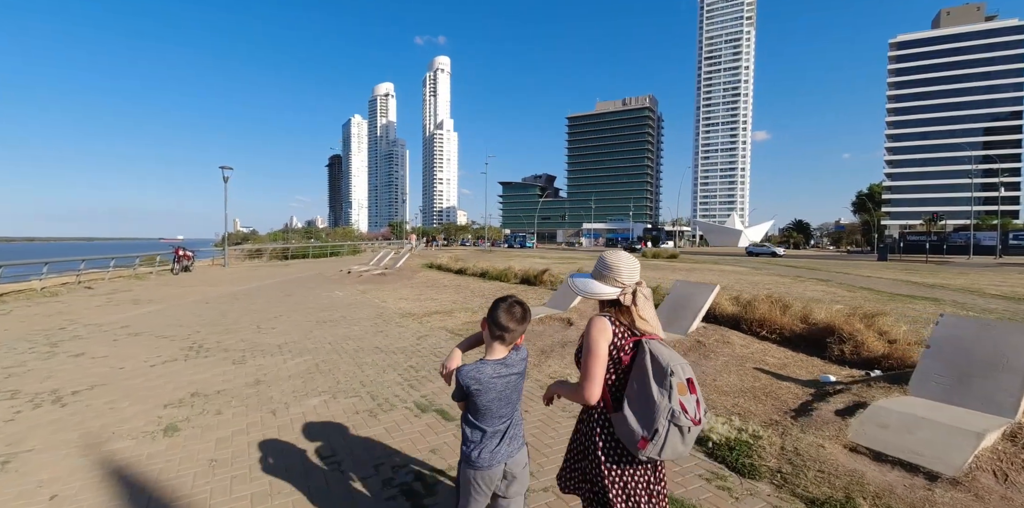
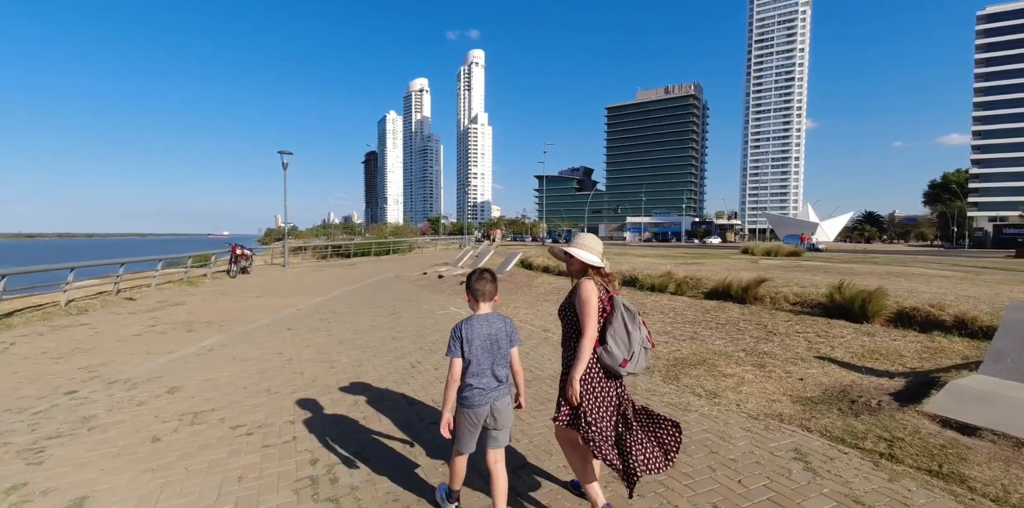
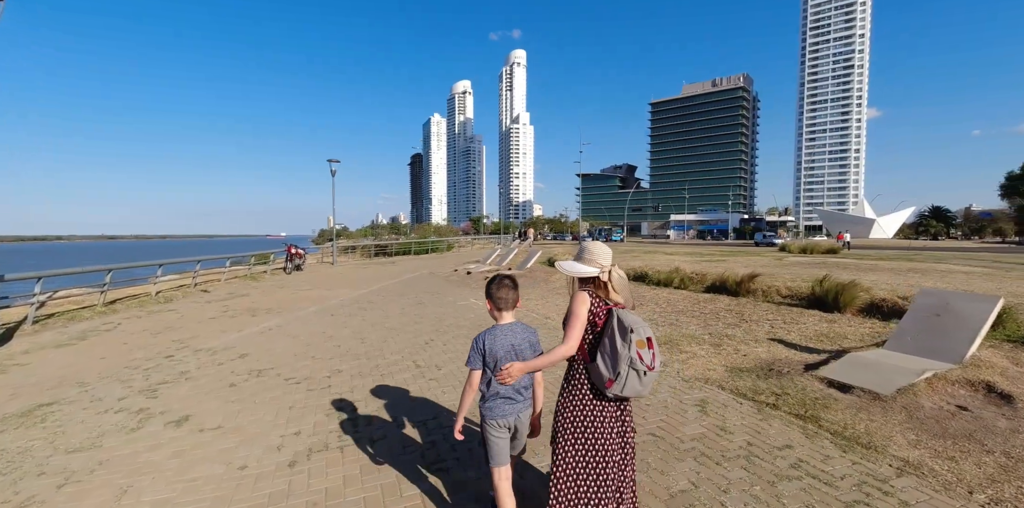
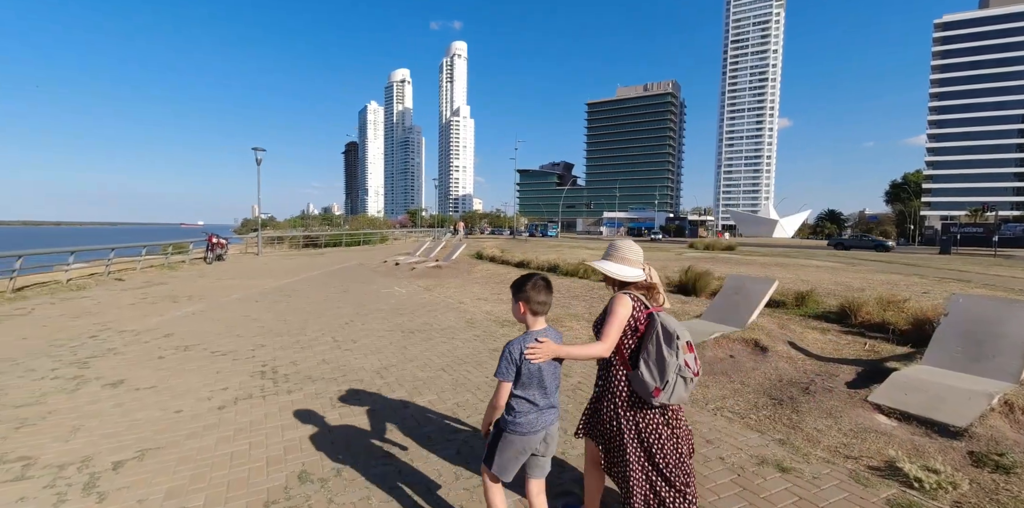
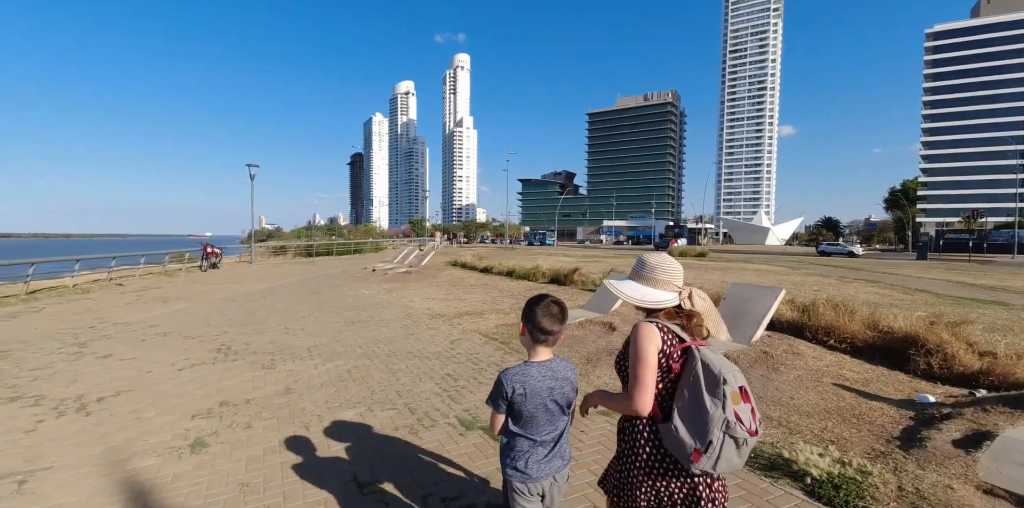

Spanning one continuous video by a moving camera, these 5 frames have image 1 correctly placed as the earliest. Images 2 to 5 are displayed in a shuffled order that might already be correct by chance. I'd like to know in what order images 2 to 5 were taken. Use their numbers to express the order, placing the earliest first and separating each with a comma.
5, 4, 3, 2
